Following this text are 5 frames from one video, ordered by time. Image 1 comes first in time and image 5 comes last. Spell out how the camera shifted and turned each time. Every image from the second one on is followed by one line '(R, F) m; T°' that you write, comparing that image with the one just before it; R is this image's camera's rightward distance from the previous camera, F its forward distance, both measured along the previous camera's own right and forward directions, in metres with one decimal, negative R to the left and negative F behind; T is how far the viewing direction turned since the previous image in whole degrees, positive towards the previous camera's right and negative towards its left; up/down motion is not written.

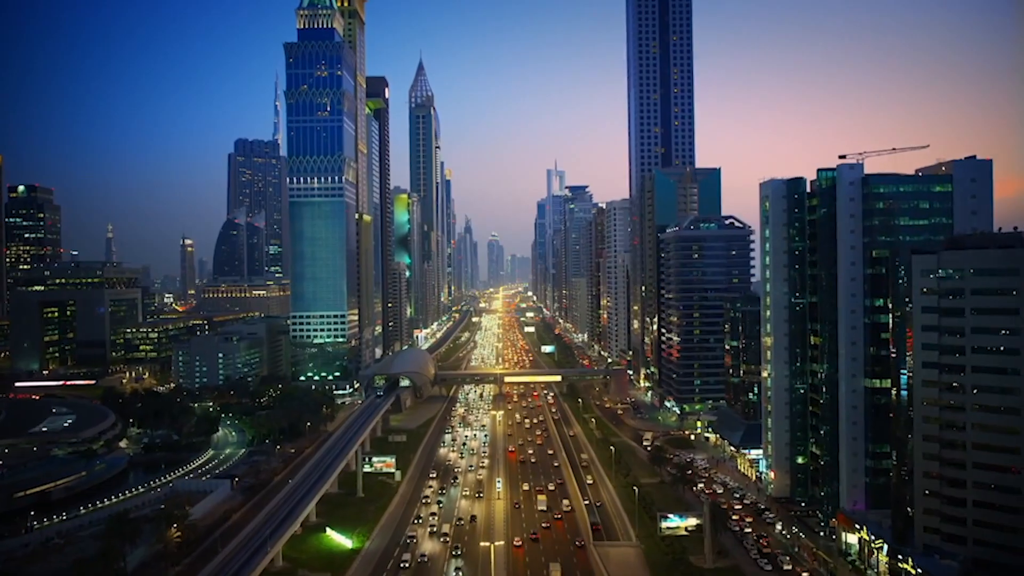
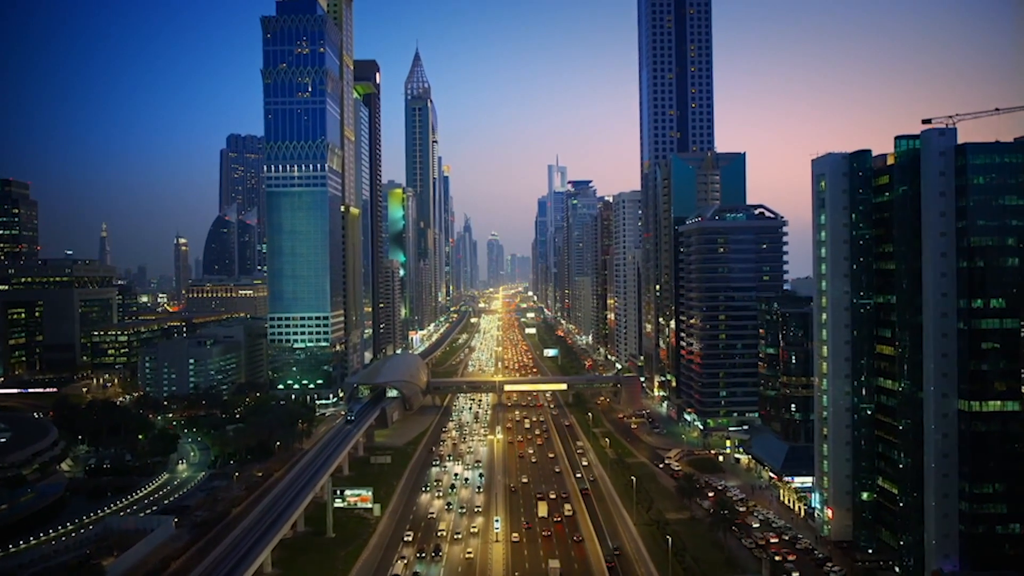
(0.0, +7.5) m; 0°
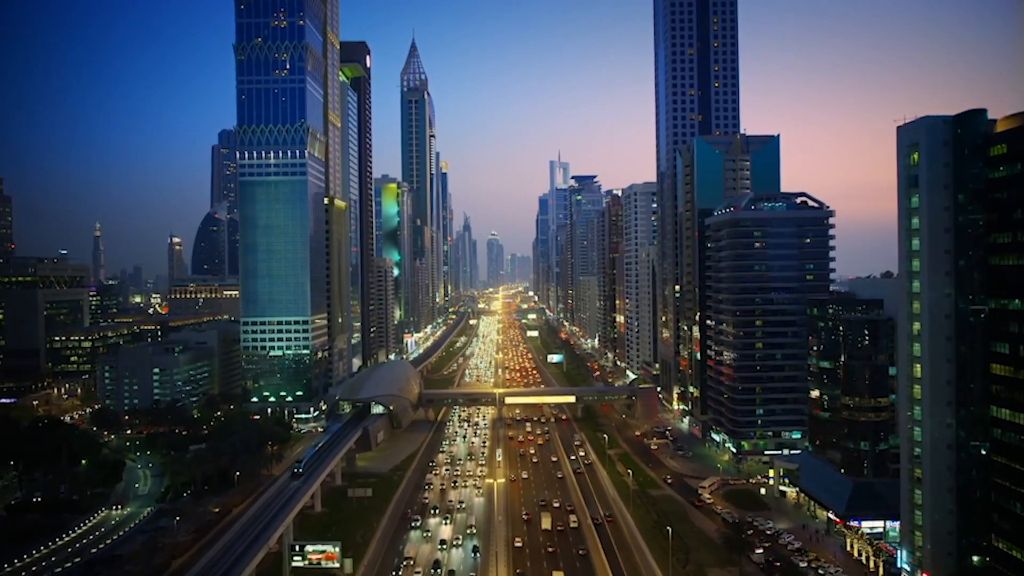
(-0.2, +7.8) m; 0°
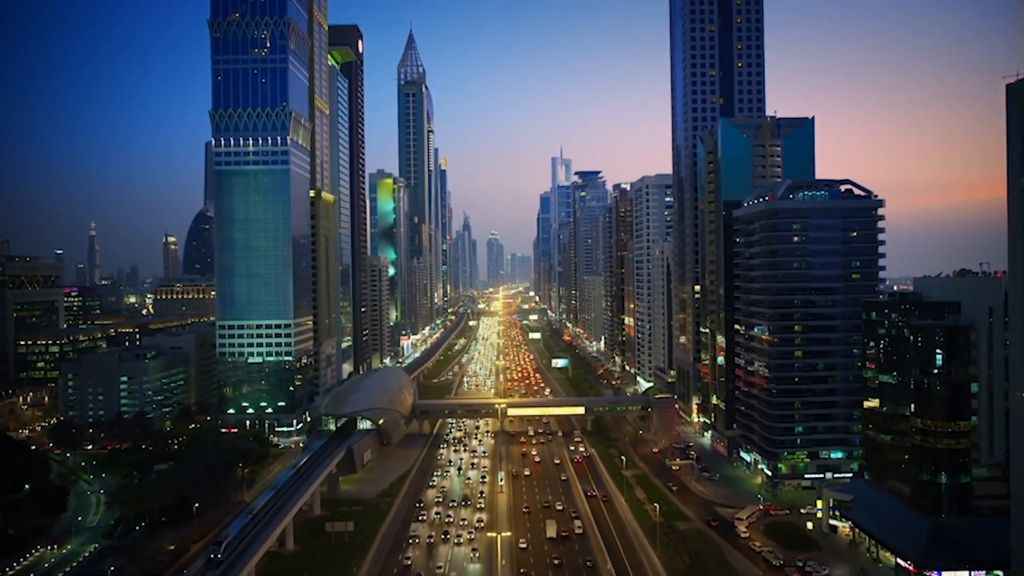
(-0.2, +6.0) m; 0°
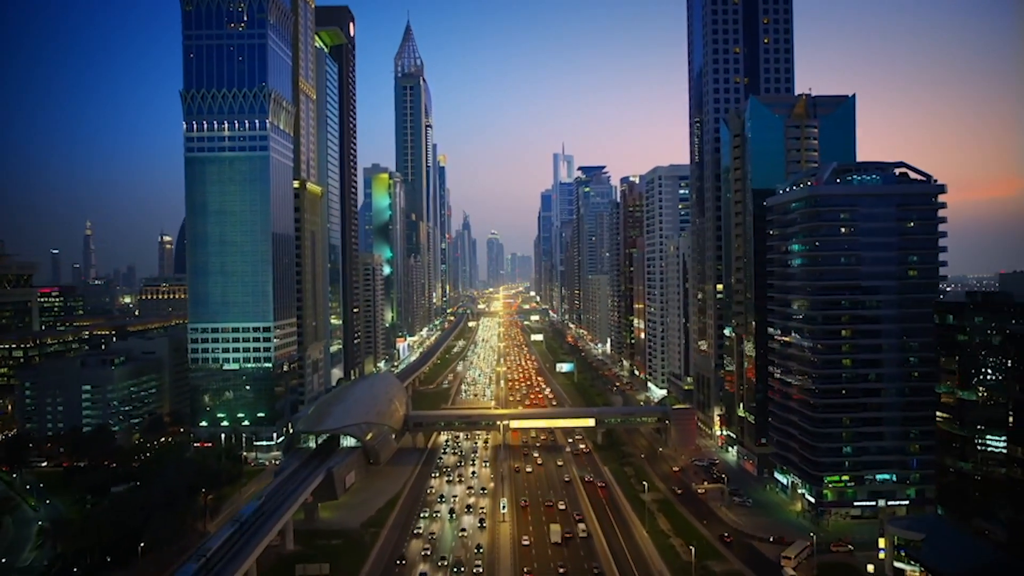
(-0.2, +5.6) m; 0°
